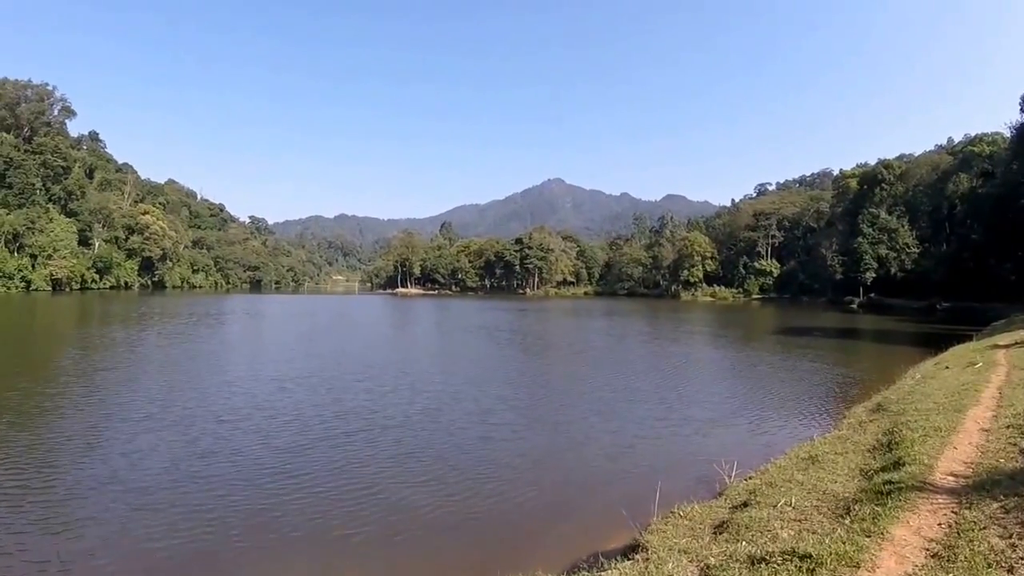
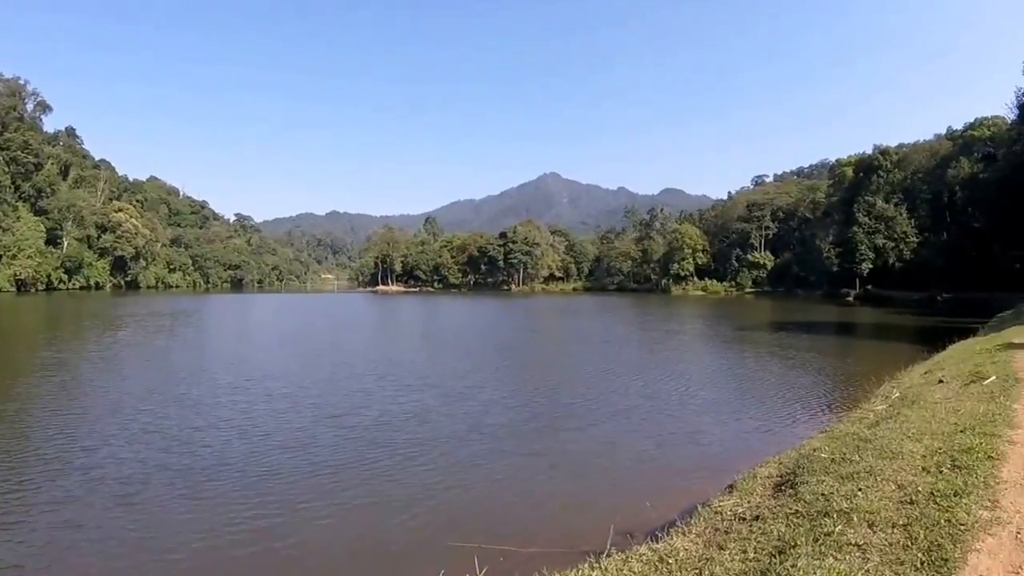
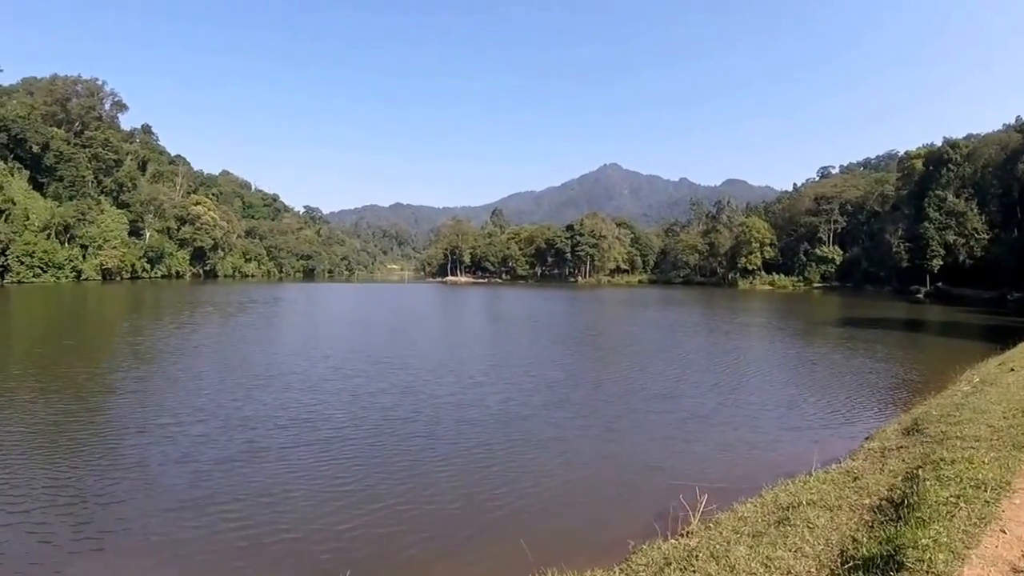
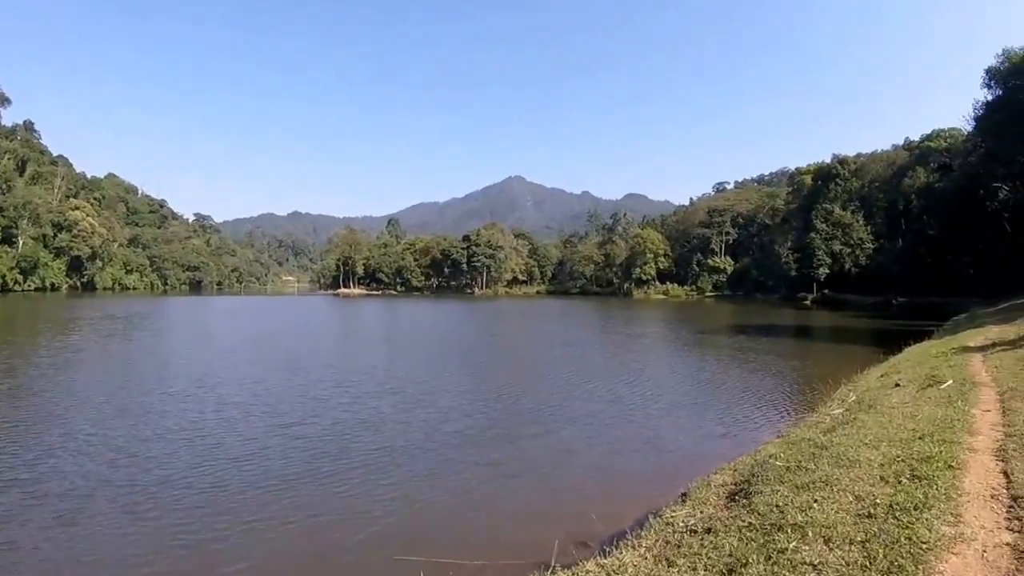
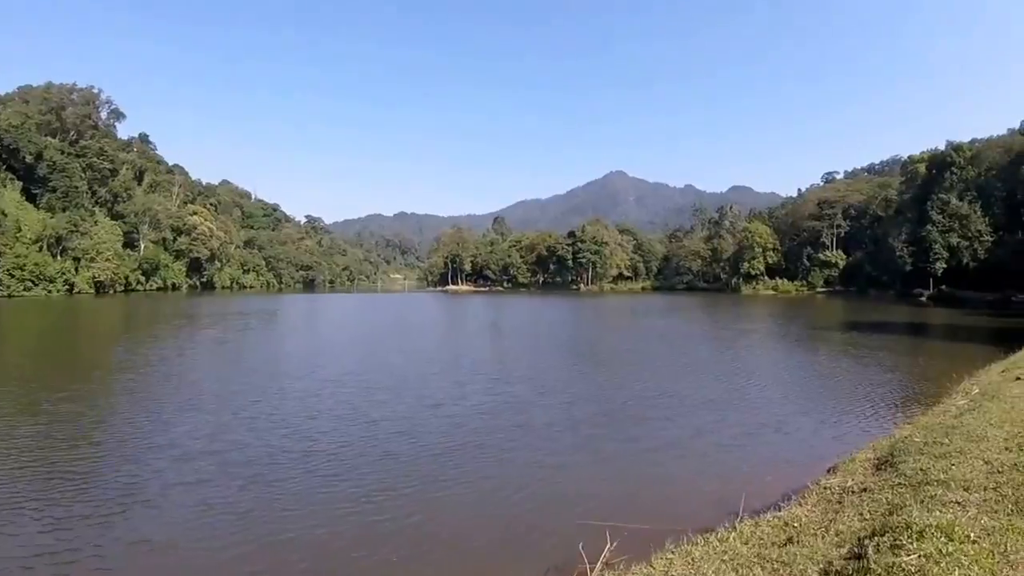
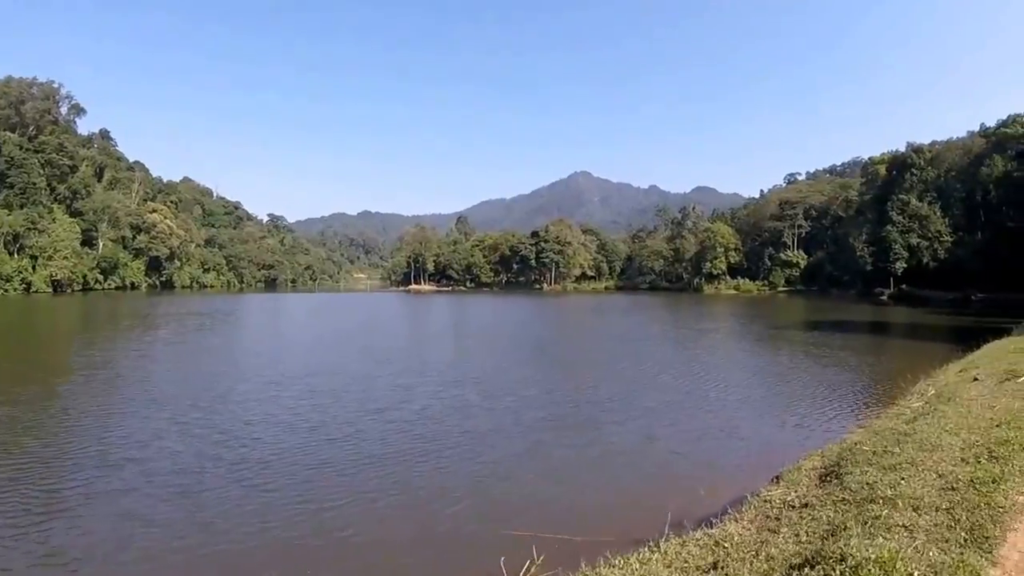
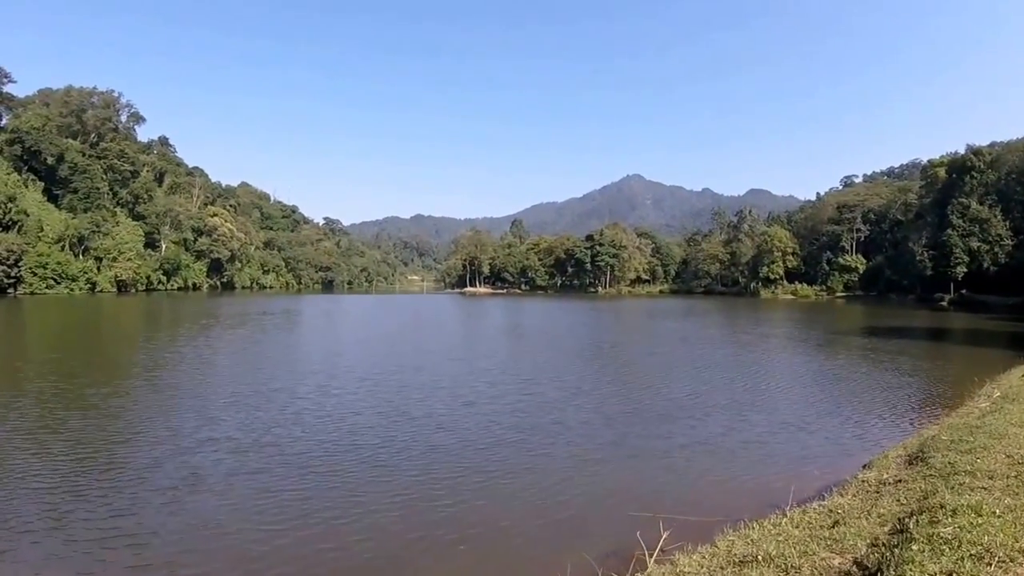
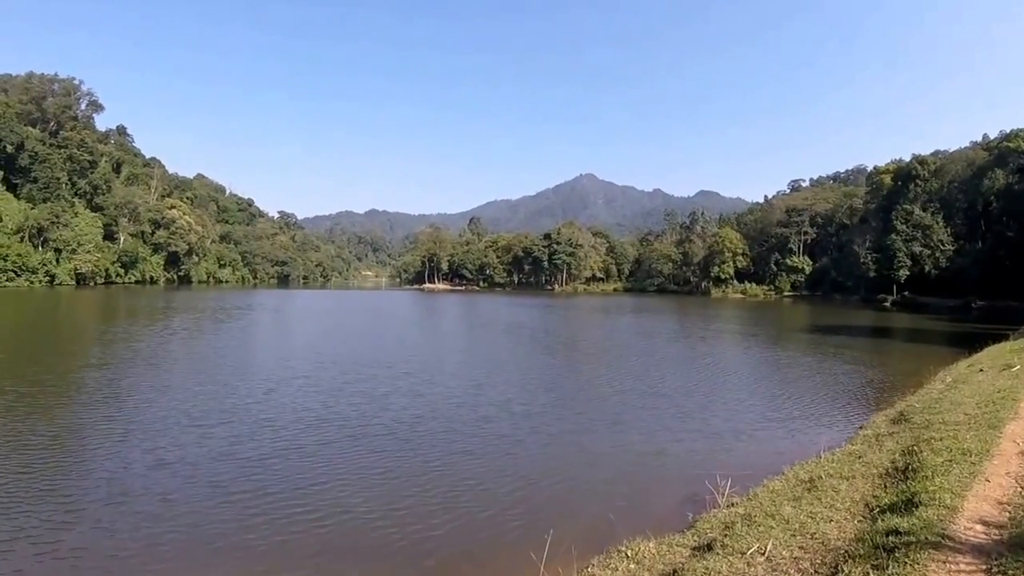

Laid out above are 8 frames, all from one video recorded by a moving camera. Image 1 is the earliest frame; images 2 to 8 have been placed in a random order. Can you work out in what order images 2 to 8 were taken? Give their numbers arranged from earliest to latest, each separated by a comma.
8, 3, 7, 5, 6, 2, 4
